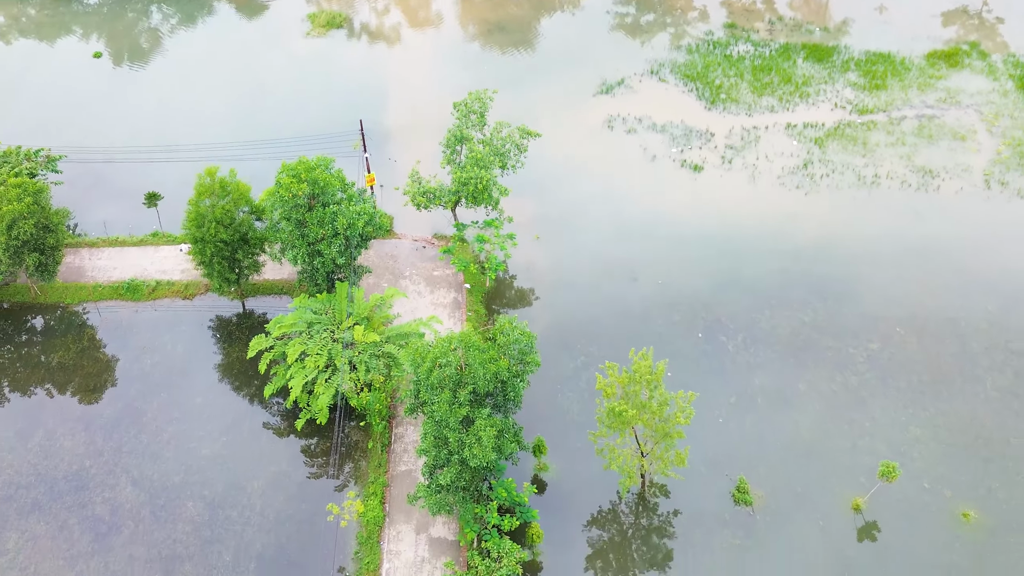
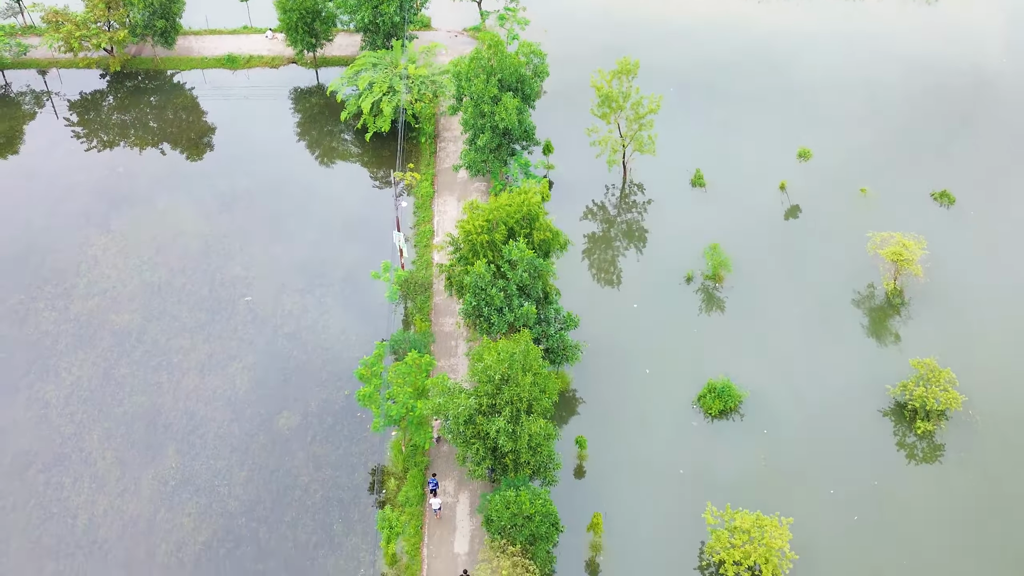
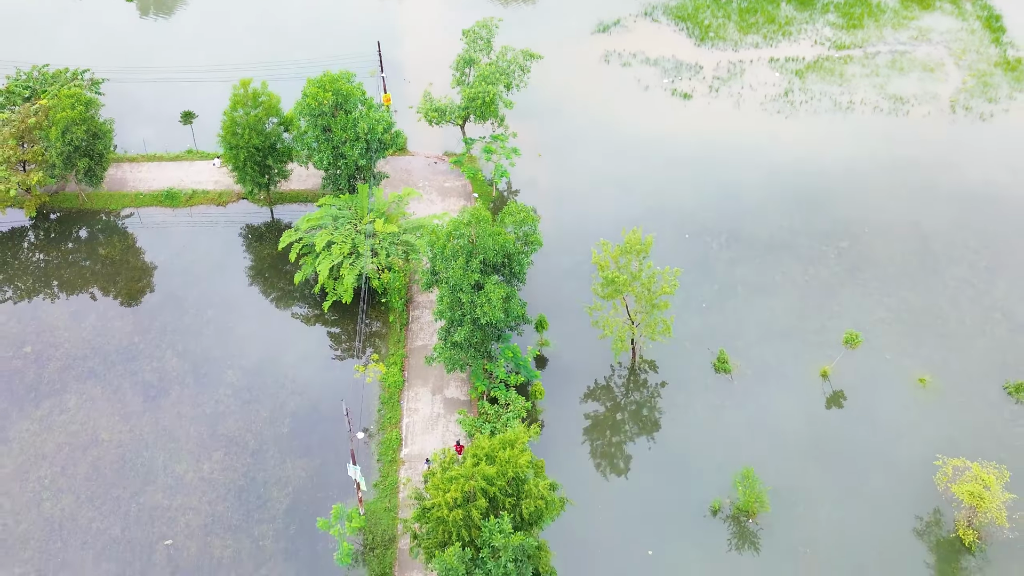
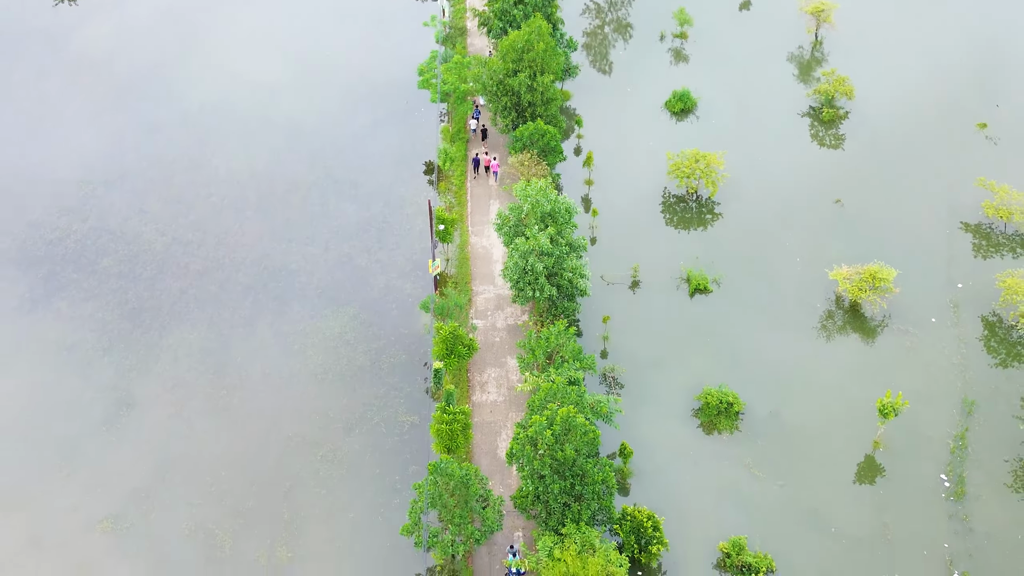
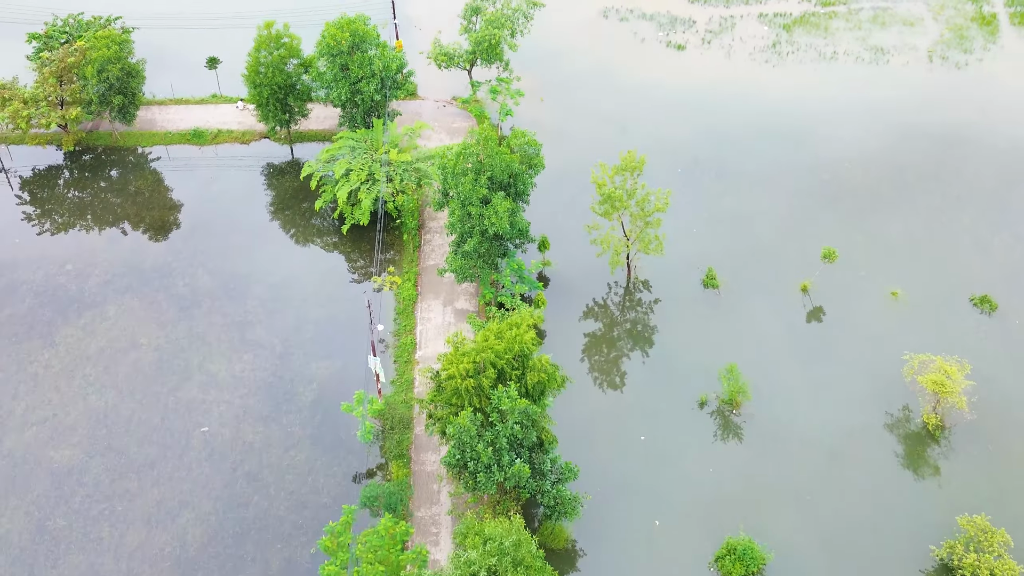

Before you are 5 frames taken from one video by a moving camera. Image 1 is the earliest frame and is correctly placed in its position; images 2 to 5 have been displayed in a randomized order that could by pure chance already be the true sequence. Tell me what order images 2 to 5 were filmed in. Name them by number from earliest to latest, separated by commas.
3, 5, 2, 4
